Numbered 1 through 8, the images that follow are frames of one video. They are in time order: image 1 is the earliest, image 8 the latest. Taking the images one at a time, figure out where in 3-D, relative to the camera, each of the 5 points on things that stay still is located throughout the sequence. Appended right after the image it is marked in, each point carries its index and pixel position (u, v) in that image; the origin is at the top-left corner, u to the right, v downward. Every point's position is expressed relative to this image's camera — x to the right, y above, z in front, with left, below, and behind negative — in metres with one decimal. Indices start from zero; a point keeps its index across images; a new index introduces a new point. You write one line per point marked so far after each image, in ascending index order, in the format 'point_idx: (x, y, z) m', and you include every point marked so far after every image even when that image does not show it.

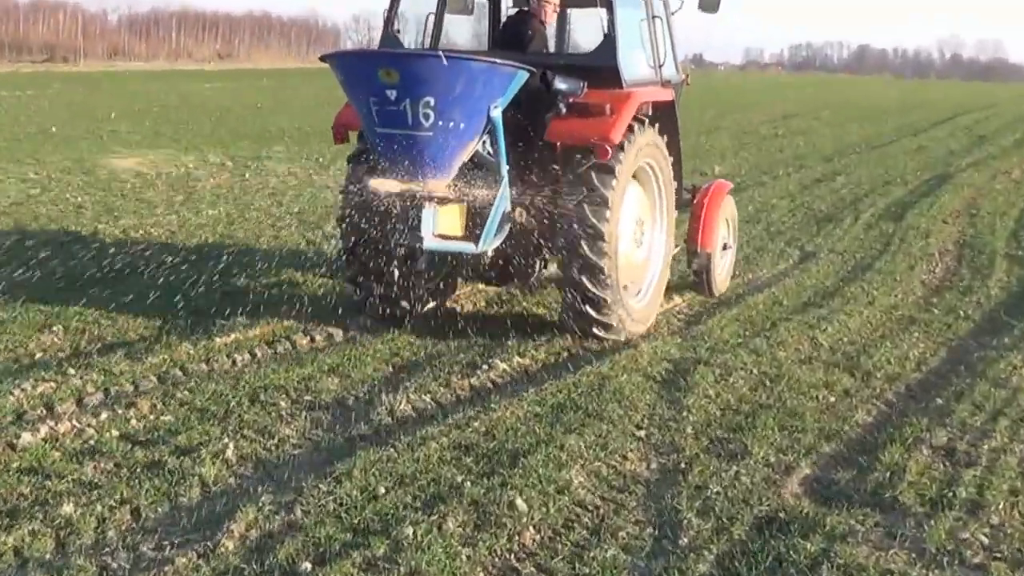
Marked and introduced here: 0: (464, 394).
0: (-0.3, -0.6, +6.9) m
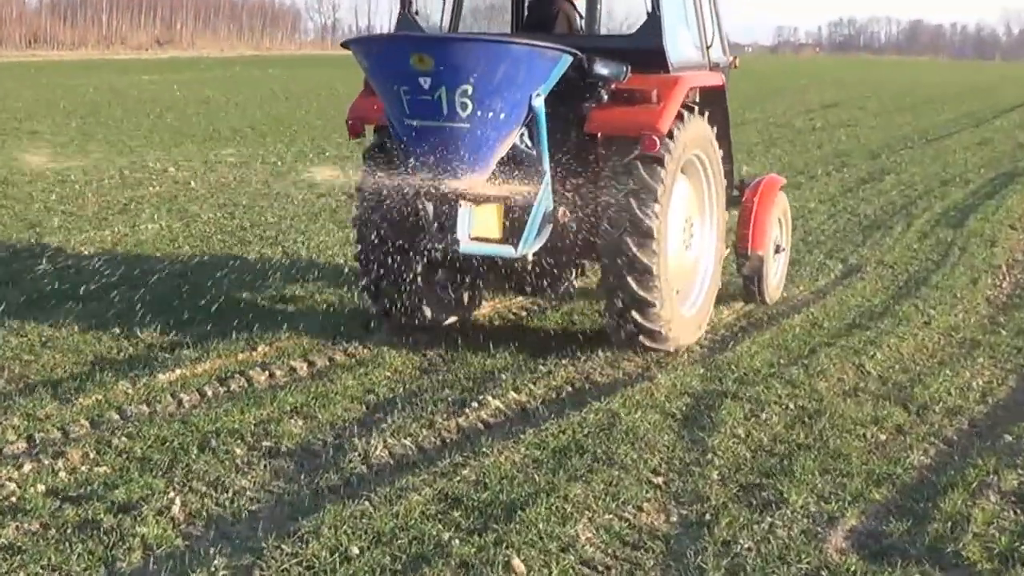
0: (-0.3, -0.7, +5.9) m
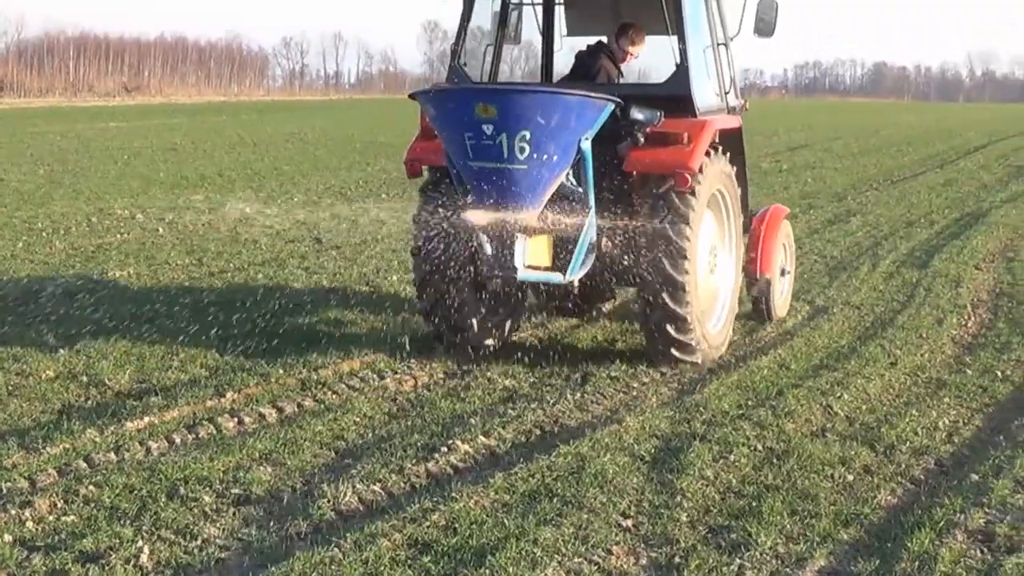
0: (-0.4, -0.9, +5.9) m
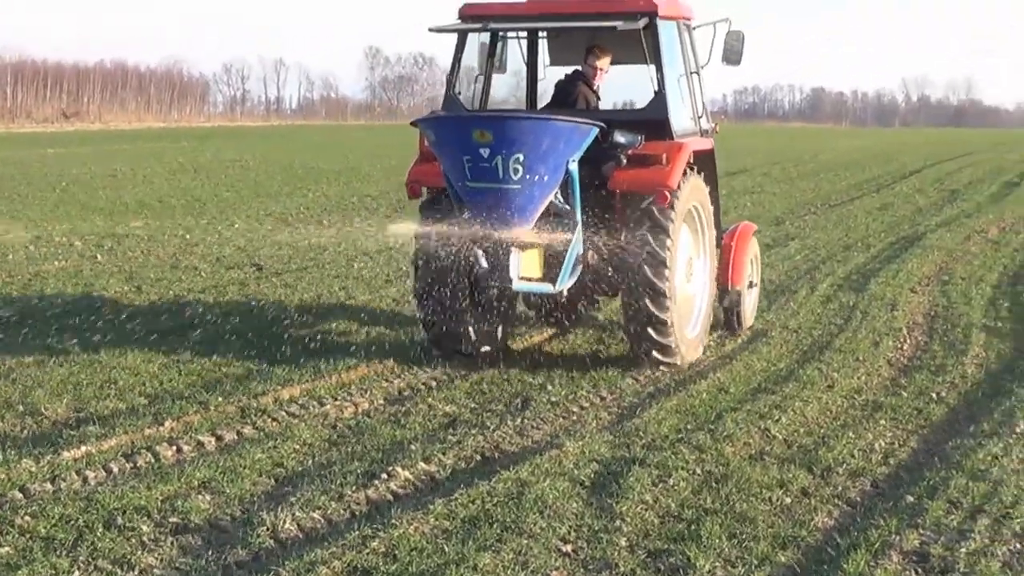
0: (-0.8, -1.1, +5.9) m
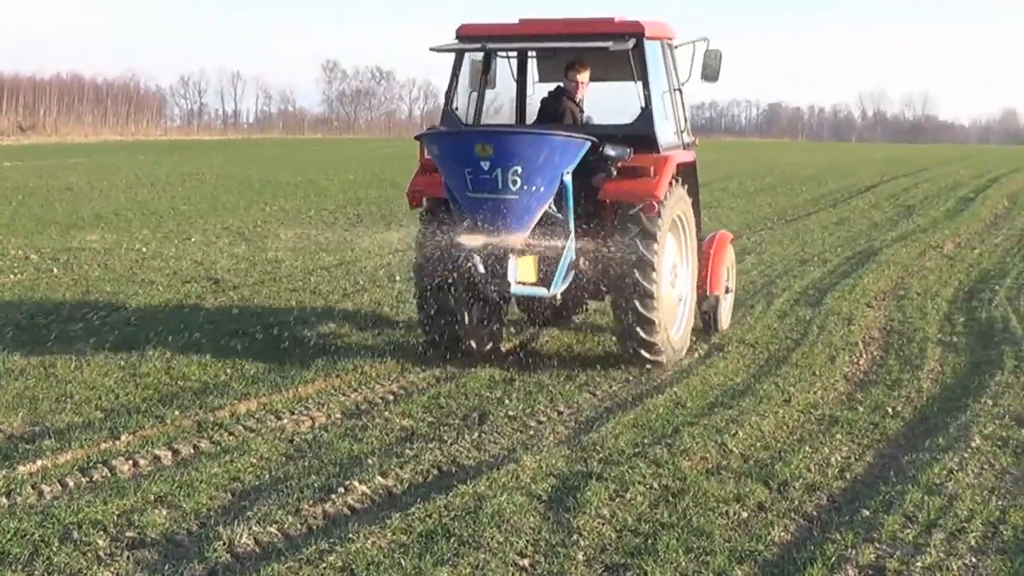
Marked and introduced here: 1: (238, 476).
0: (-1.0, -1.2, +5.9) m
1: (-1.4, -1.0, +6.3) m
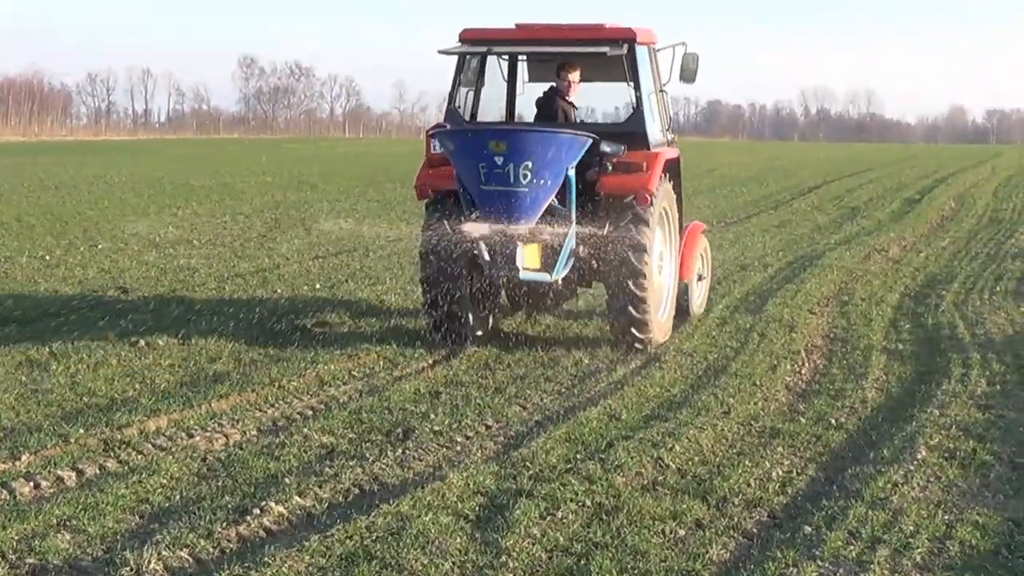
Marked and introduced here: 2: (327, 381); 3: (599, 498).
0: (-1.3, -1.2, +5.5) m
1: (-1.8, -1.0, +5.9) m
2: (-1.0, -0.5, +6.3) m
3: (+0.4, -1.0, +6.0) m
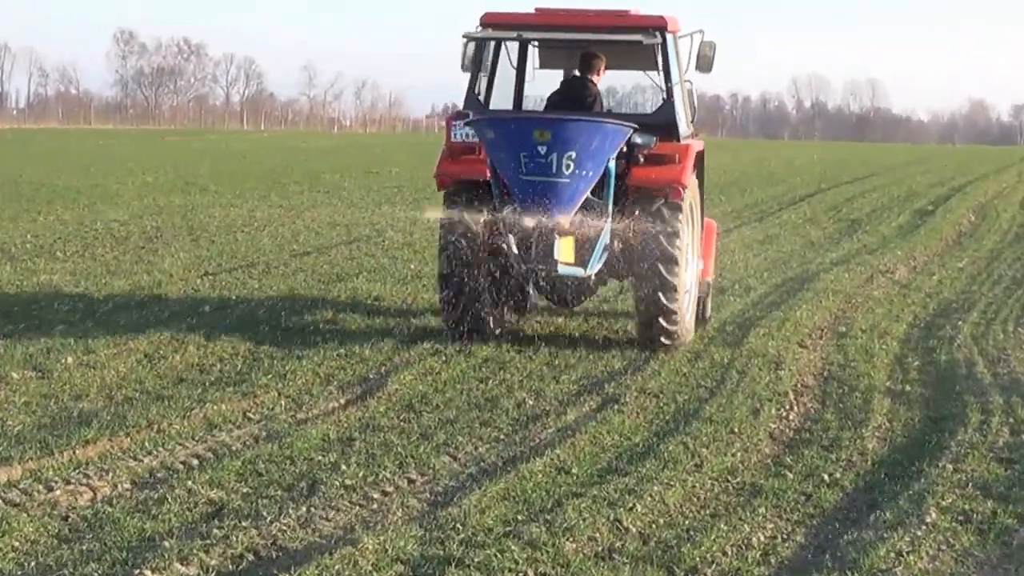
0: (-1.6, -1.3, +4.5) m
1: (-2.1, -1.1, +4.9) m
2: (-1.3, -0.6, +5.2) m
3: (+0.1, -1.2, +4.9) m
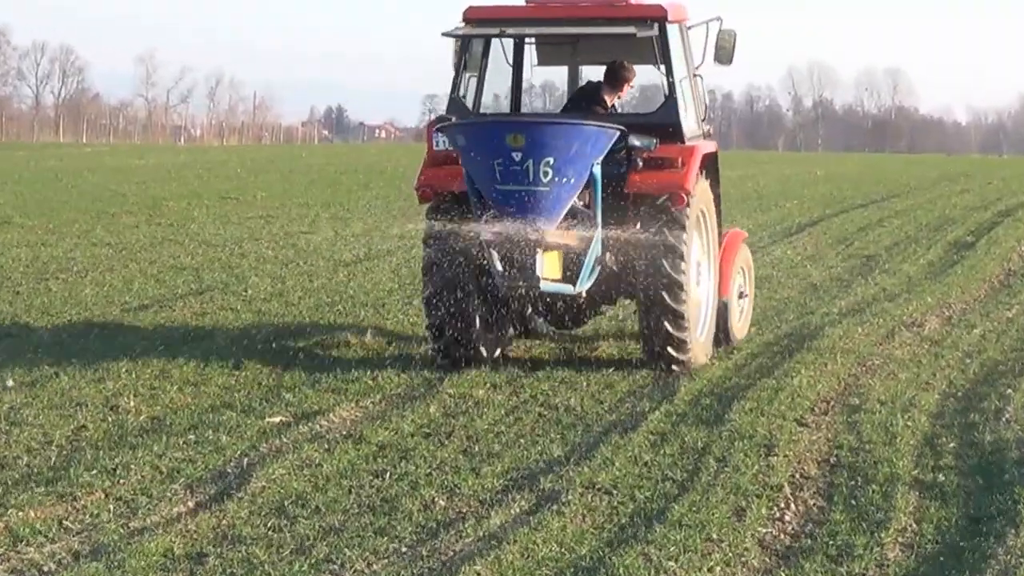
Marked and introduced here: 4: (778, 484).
0: (-1.9, -1.5, +3.3) m
1: (-2.4, -1.3, +3.6) m
2: (-1.6, -0.8, +4.0) m
3: (-0.2, -1.4, +3.7) m
4: (+1.1, -0.7, +4.8) m
